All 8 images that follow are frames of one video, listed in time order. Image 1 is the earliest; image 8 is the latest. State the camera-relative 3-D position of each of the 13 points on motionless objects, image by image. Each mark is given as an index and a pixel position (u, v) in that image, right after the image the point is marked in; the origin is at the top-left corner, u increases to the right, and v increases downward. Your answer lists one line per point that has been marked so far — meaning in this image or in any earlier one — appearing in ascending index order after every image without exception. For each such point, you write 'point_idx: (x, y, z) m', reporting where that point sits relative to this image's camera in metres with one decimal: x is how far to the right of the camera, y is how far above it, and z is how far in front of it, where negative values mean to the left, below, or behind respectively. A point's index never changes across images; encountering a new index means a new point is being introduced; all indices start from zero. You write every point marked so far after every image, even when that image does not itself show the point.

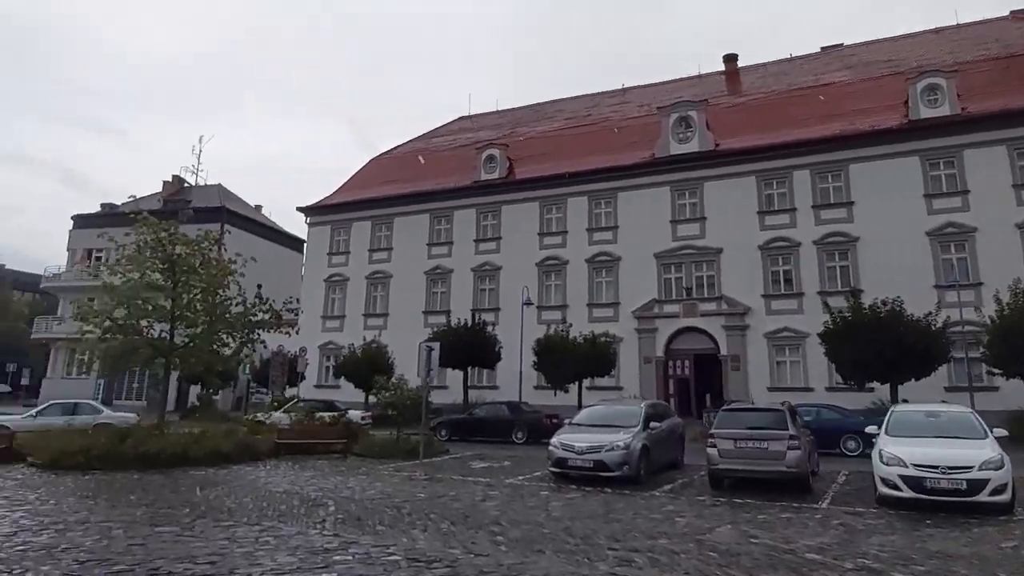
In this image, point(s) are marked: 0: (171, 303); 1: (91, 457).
0: (-8.5, -0.4, +17.1) m
1: (-8.6, -3.4, +13.9) m
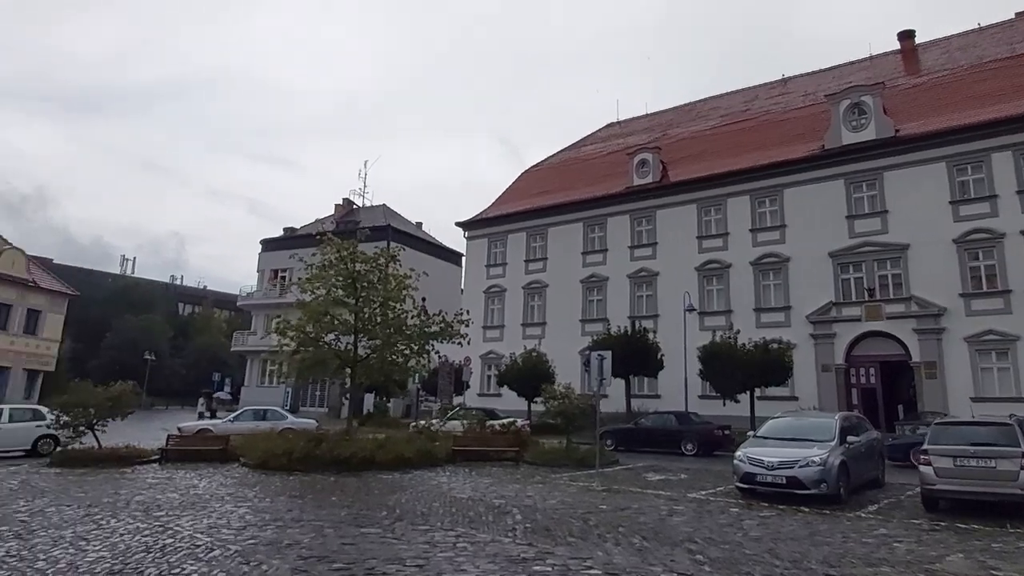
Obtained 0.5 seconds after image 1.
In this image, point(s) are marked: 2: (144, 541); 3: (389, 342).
0: (-4.2, -0.8, +18.3) m
1: (-4.8, -3.8, +15.2) m
2: (-4.3, -3.0, +8.0) m
3: (-3.2, -1.4, +18.2) m
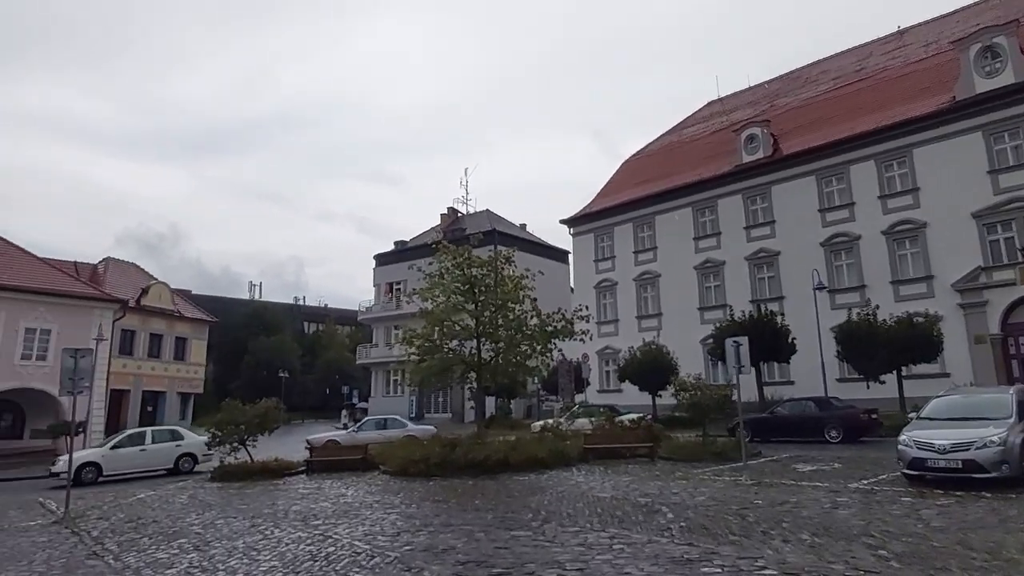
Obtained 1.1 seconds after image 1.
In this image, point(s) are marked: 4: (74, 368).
0: (-1.0, -0.9, +18.4) m
1: (-1.8, -4.0, +15.4) m
2: (-2.5, -3.2, +8.3) m
3: (0.0, -1.5, +18.2) m
4: (-8.6, -1.6, +13.5) m
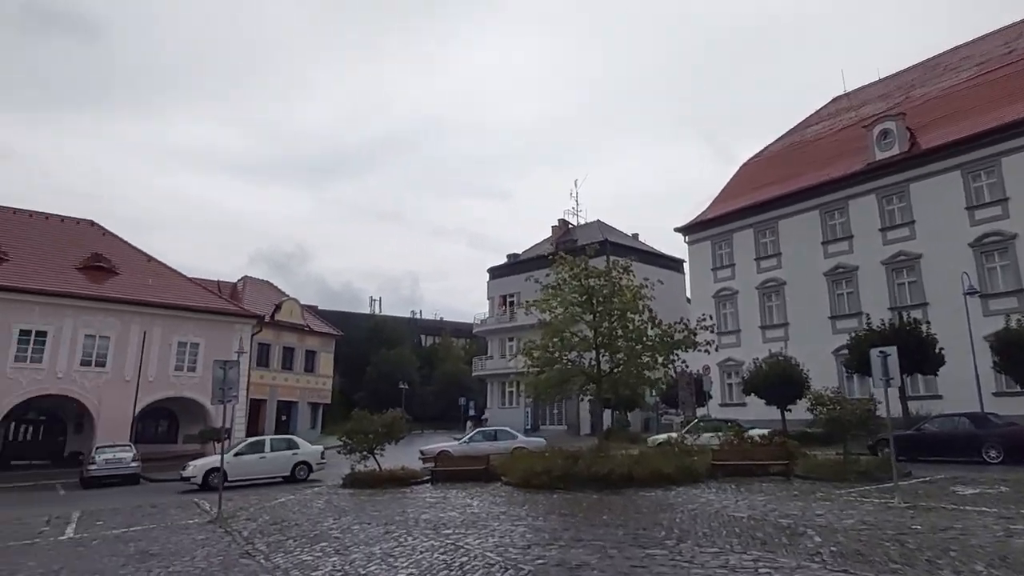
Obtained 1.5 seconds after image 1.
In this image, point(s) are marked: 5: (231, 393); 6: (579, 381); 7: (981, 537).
0: (+2.2, -1.2, +18.2) m
1: (+0.9, -4.2, +15.3) m
2: (-0.9, -3.3, +8.4) m
3: (+3.2, -1.8, +17.9) m
4: (-6.1, -1.9, +14.6) m
5: (-5.9, -2.2, +14.4) m
6: (+1.8, -2.5, +18.1) m
7: (+6.0, -3.2, +8.7) m
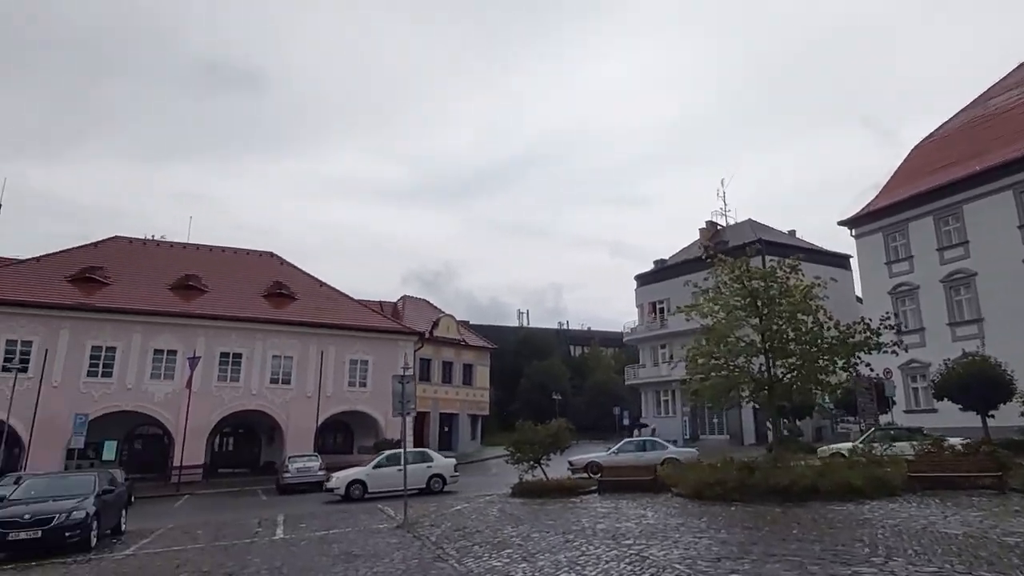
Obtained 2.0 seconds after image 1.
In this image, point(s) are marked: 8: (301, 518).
0: (+6.4, -1.2, +17.4) m
1: (+4.7, -4.3, +14.8) m
2: (+1.5, -3.4, +8.4) m
3: (+7.3, -1.8, +16.8) m
4: (-2.5, -2.4, +15.5) m
5: (-2.3, -2.6, +15.3) m
6: (+6.0, -2.5, +17.3) m
7: (+8.2, -2.9, +7.3) m
8: (-4.9, -5.4, +15.9) m
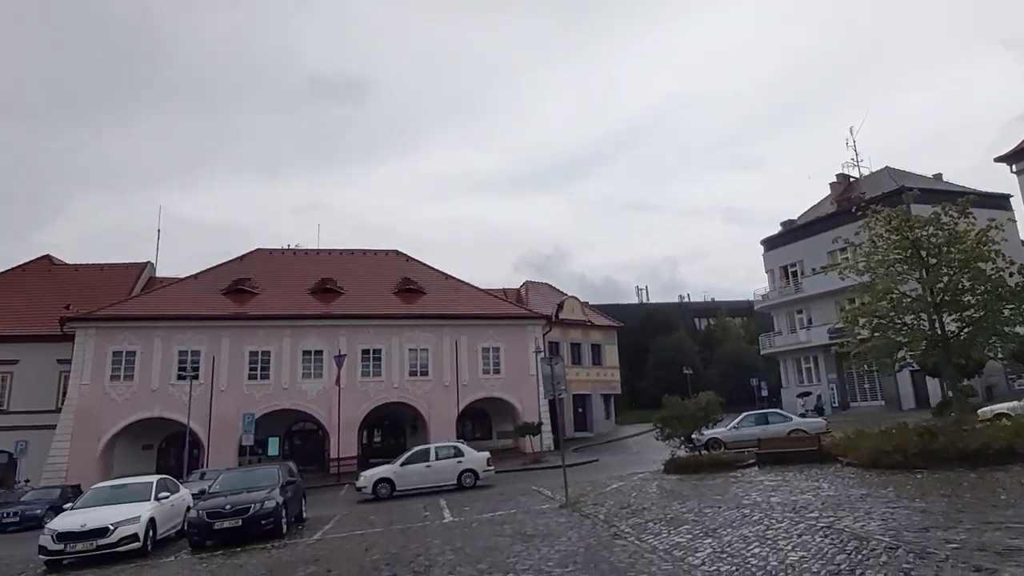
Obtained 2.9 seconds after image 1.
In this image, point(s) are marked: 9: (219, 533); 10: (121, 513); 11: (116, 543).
0: (+9.8, 0.0, +16.0) m
1: (+8.0, -3.3, +13.7) m
2: (+3.7, -2.9, +7.9) m
3: (+10.6, -0.5, +15.3) m
4: (+0.8, -2.0, +15.6) m
5: (+1.0, -2.2, +15.4) m
6: (+9.5, -1.4, +16.0) m
7: (+10.1, -1.9, +5.7) m
8: (-1.2, -5.1, +16.4) m
9: (-5.5, -4.6, +12.9) m
10: (-7.4, -4.3, +13.0) m
11: (-7.2, -4.7, +12.5) m
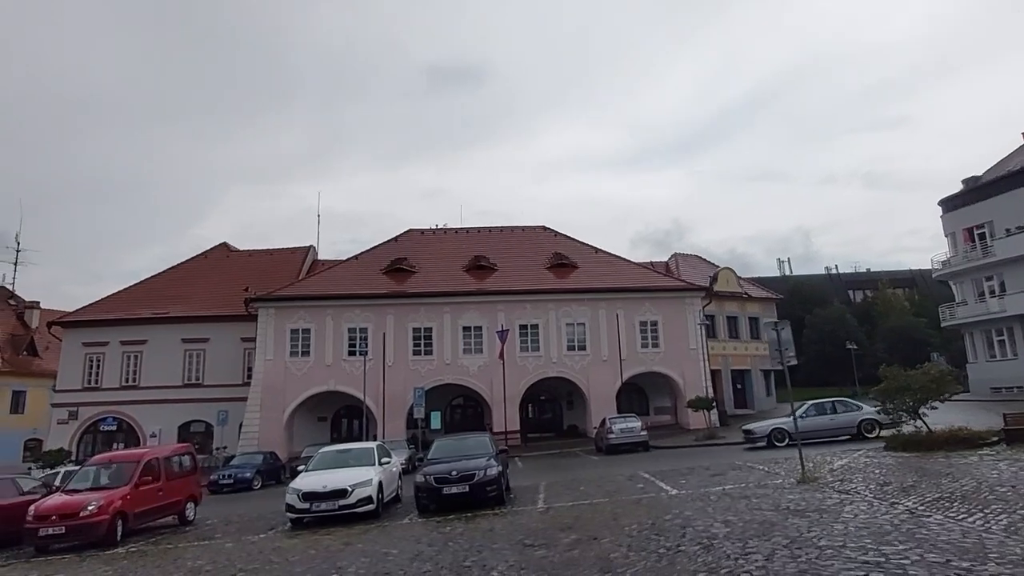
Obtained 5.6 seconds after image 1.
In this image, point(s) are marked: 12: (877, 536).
0: (+14.2, +1.0, +13.3) m
1: (+12.1, -2.4, +11.5) m
2: (+6.9, -2.3, +6.5) m
3: (+14.9, +0.5, +12.5) m
4: (+5.4, -1.1, +14.5) m
5: (+5.6, -1.4, +14.3) m
6: (+14.0, -0.3, +13.4) m
7: (+12.8, -1.2, +3.2) m
8: (+3.7, -4.3, +15.8) m
9: (-1.2, -4.0, +13.0) m
10: (-3.1, -3.7, +13.4) m
11: (-3.0, -4.1, +12.9) m
12: (+4.0, -2.7, +7.6) m
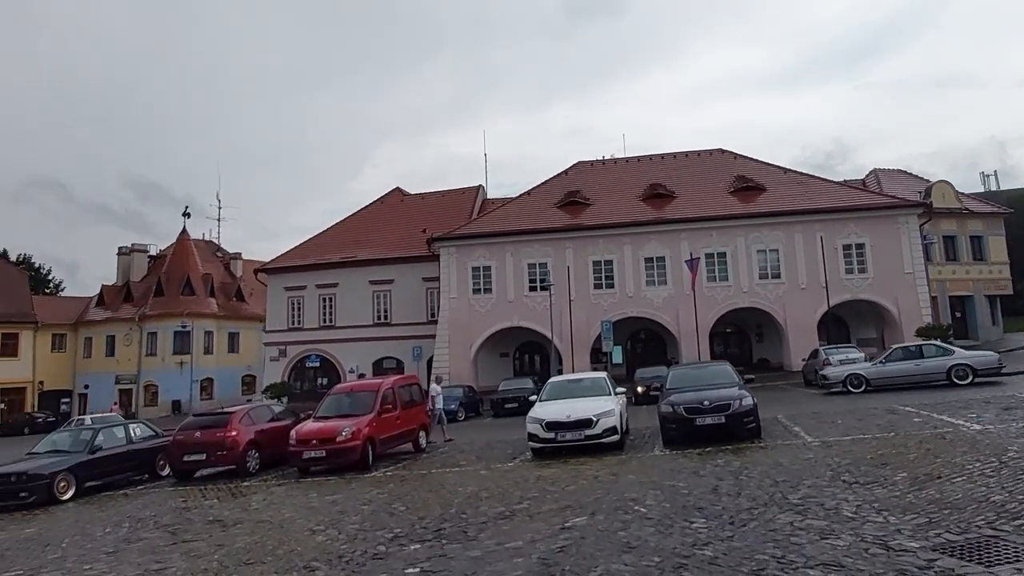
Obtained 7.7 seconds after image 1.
0: (+18.2, +3.0, +8.6) m
1: (+16.0, -0.7, +7.6) m
2: (+9.8, -1.1, +3.8) m
3: (+18.8, +2.4, +7.7) m
4: (+10.0, +0.7, +11.8) m
5: (+10.1, +0.4, +11.6) m
6: (+18.1, +1.6, +8.9) m
7: (+14.9, -0.2, -0.7) m
8: (+8.7, -2.4, +13.7) m
9: (+3.3, -2.5, +12.0) m
10: (+1.6, -2.2, +12.8) m
11: (+1.6, -2.6, +12.3) m
12: (+7.2, -1.6, +5.5) m
